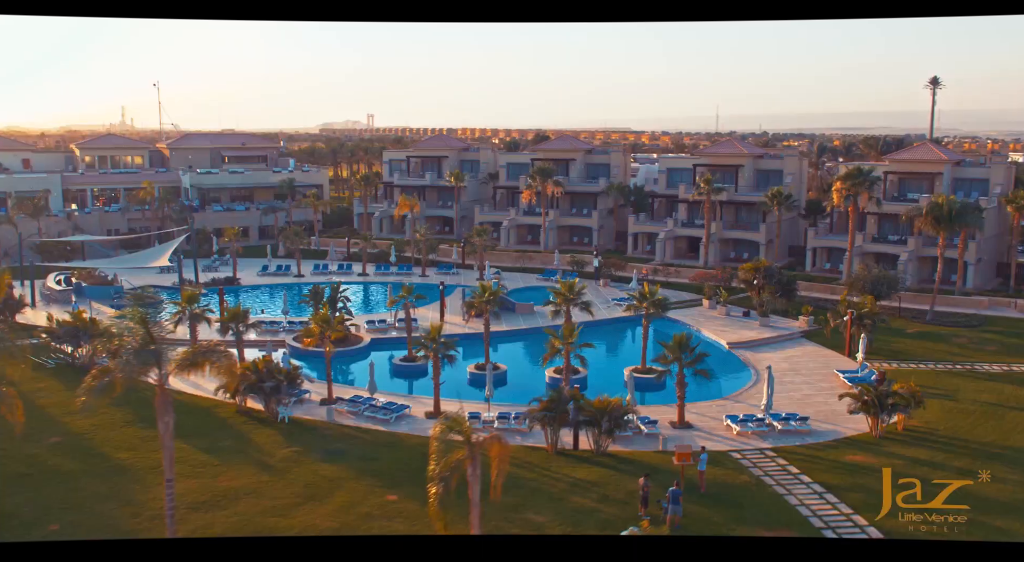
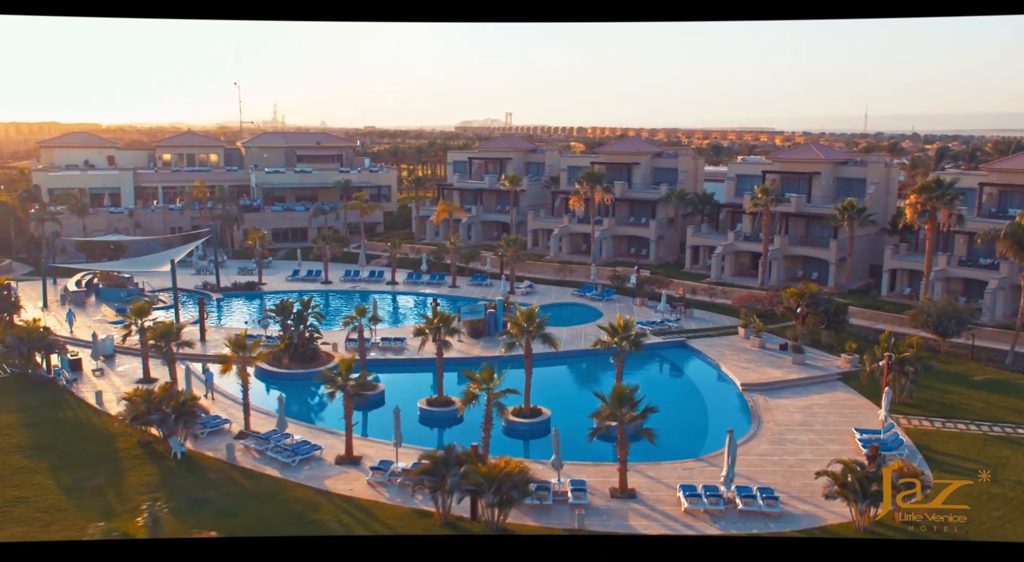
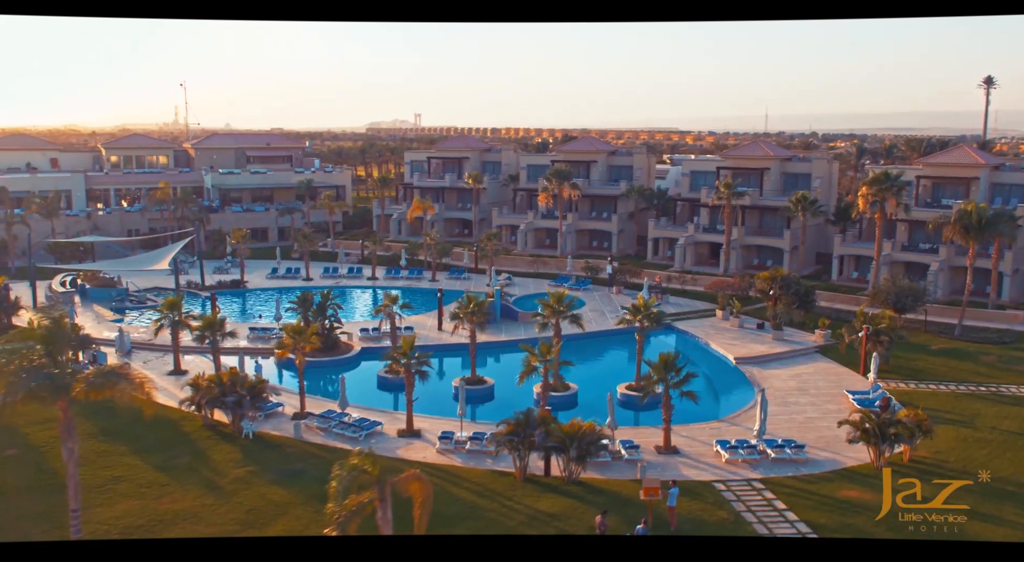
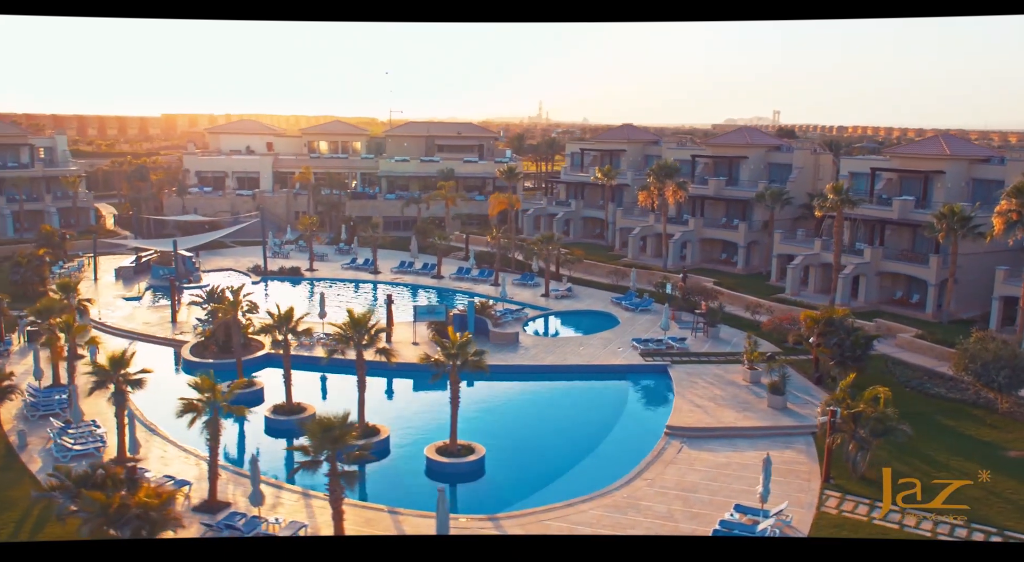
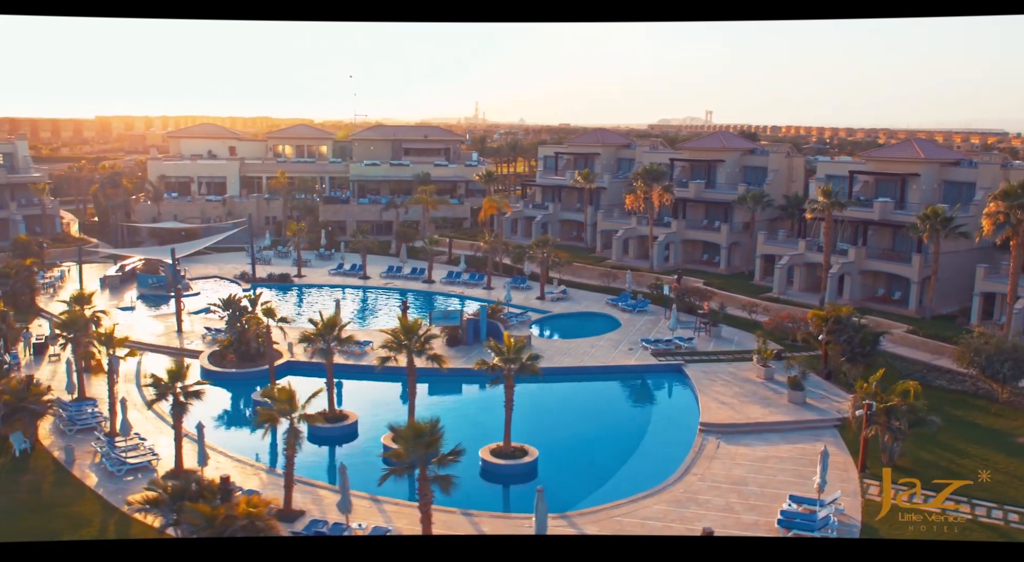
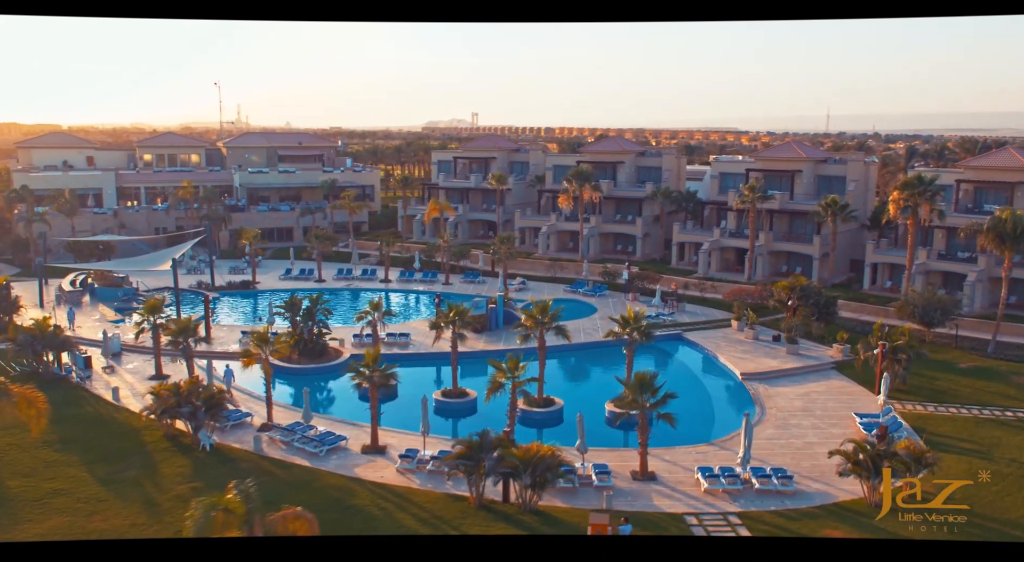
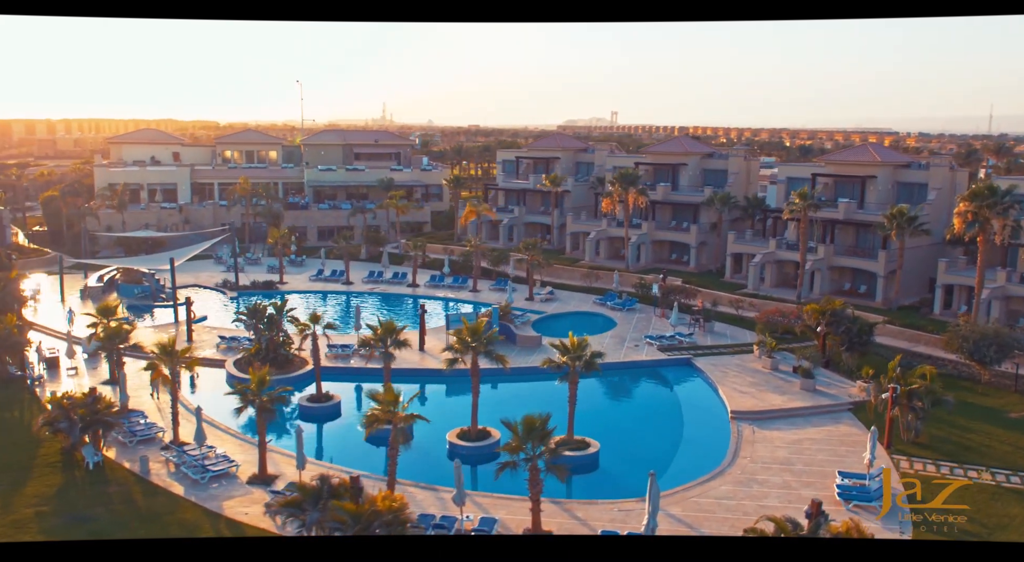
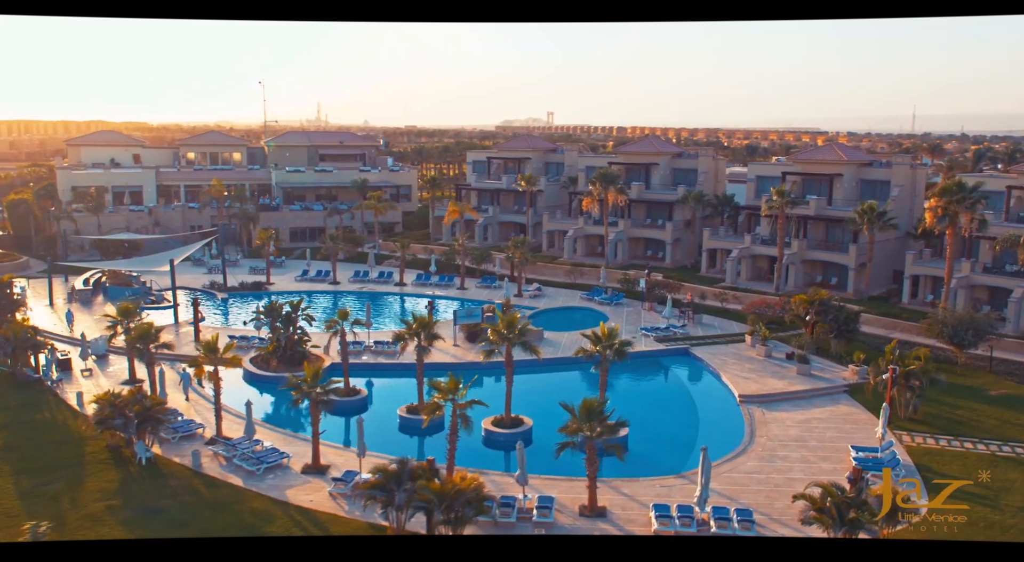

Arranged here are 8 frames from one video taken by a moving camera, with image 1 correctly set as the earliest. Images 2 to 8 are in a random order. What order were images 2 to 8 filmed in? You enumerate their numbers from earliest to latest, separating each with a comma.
3, 6, 2, 8, 7, 5, 4
